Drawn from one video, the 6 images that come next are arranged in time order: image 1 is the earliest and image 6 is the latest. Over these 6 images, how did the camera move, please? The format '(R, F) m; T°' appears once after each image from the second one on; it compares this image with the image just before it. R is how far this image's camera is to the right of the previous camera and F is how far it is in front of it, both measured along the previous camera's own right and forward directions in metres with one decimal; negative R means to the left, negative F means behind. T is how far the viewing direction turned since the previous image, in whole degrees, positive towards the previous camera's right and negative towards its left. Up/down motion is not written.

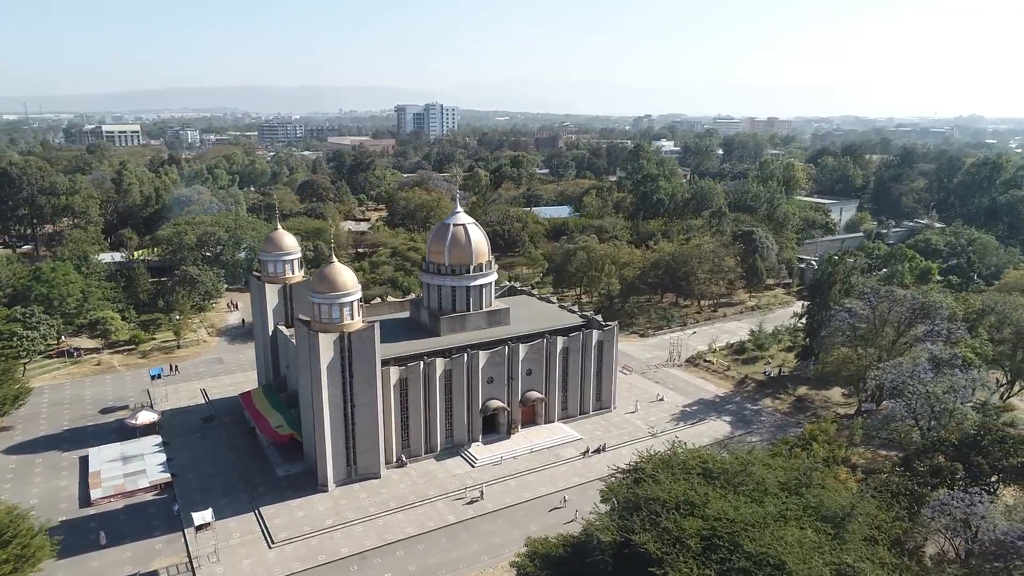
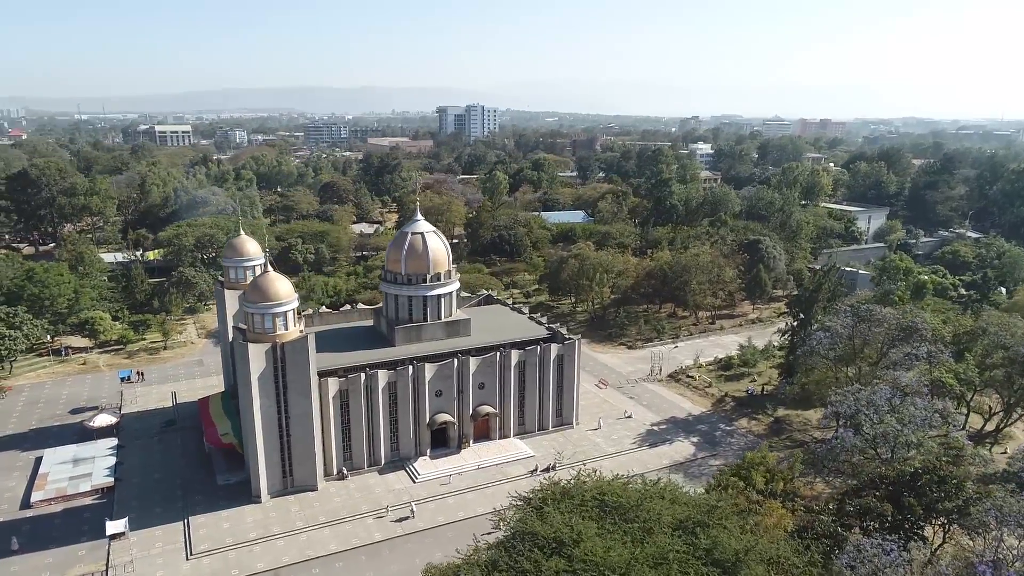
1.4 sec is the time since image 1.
(+4.5, +1.1) m; -4°
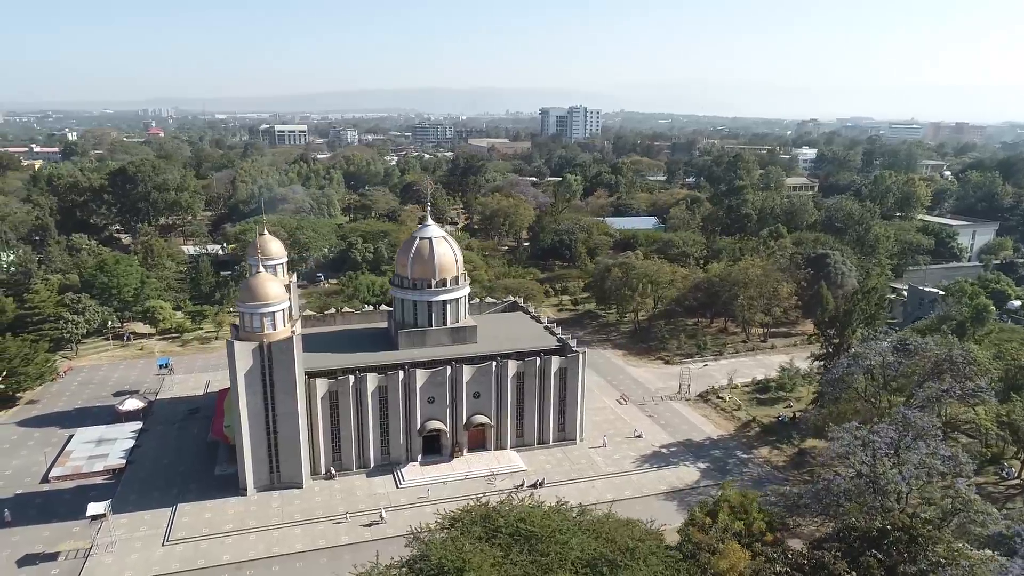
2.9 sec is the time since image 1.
(+5.0, +1.1) m; -9°
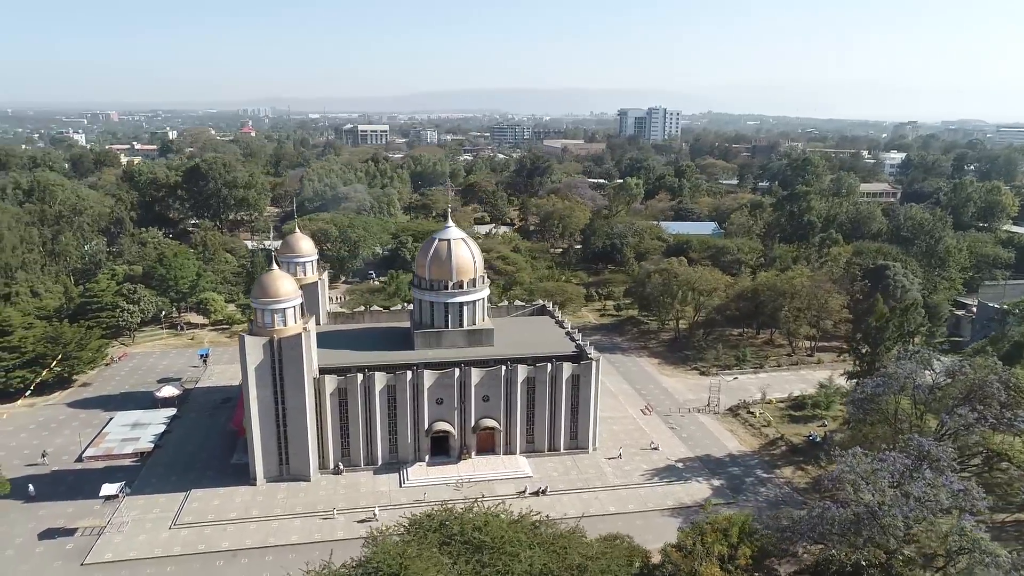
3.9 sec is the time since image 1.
(+3.1, +0.4) m; -6°
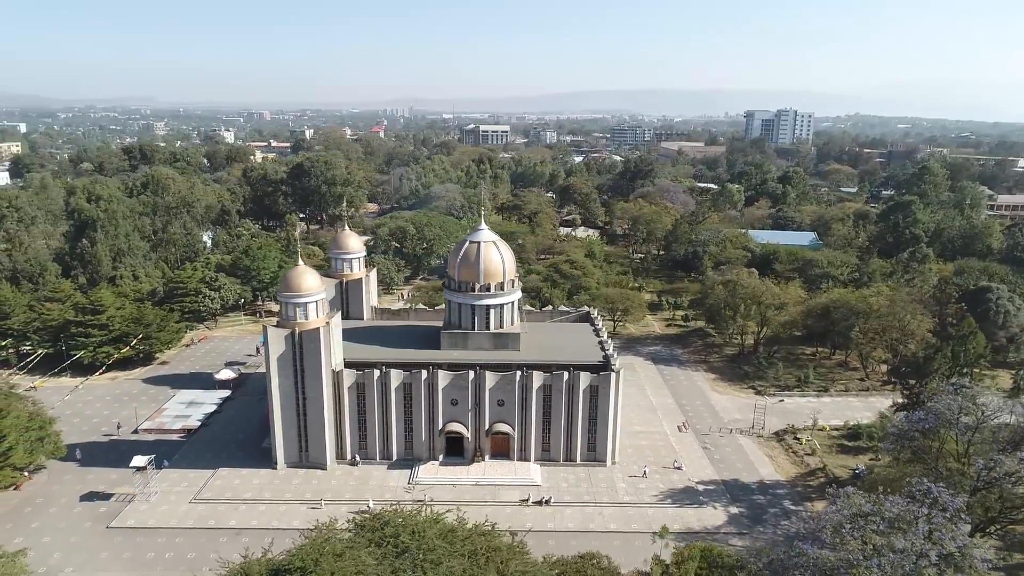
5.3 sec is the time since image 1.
(+4.7, +0.7) m; -10°
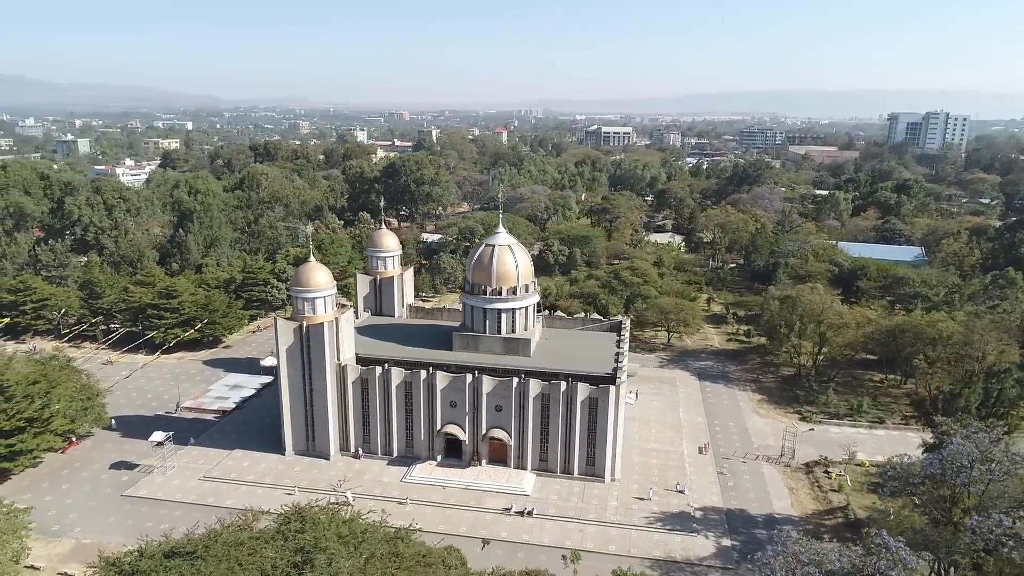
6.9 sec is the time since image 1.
(+5.7, +0.9) m; -10°
